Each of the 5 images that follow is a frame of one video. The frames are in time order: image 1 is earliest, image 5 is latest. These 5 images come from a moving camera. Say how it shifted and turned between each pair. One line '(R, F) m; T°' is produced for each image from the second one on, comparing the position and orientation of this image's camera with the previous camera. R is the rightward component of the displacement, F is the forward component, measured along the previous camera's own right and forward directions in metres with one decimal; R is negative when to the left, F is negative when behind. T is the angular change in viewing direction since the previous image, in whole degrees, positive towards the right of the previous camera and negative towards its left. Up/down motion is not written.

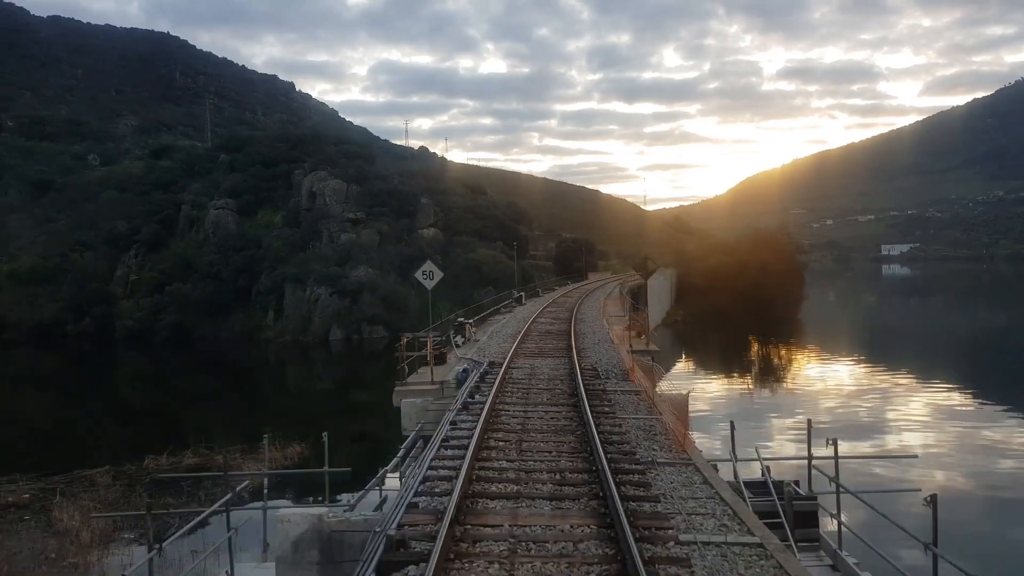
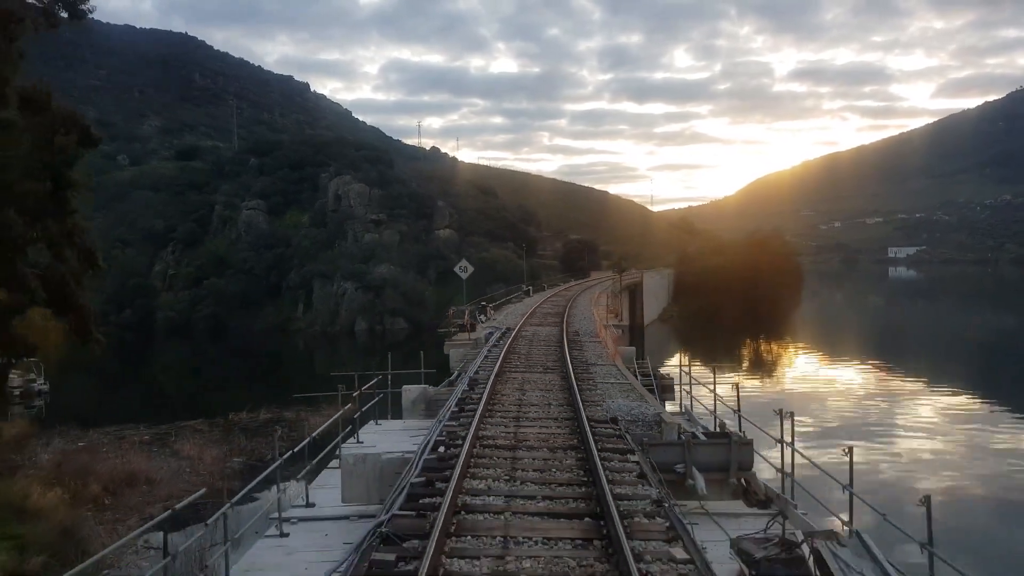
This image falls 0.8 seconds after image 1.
(0.0, -1.6) m; -1°
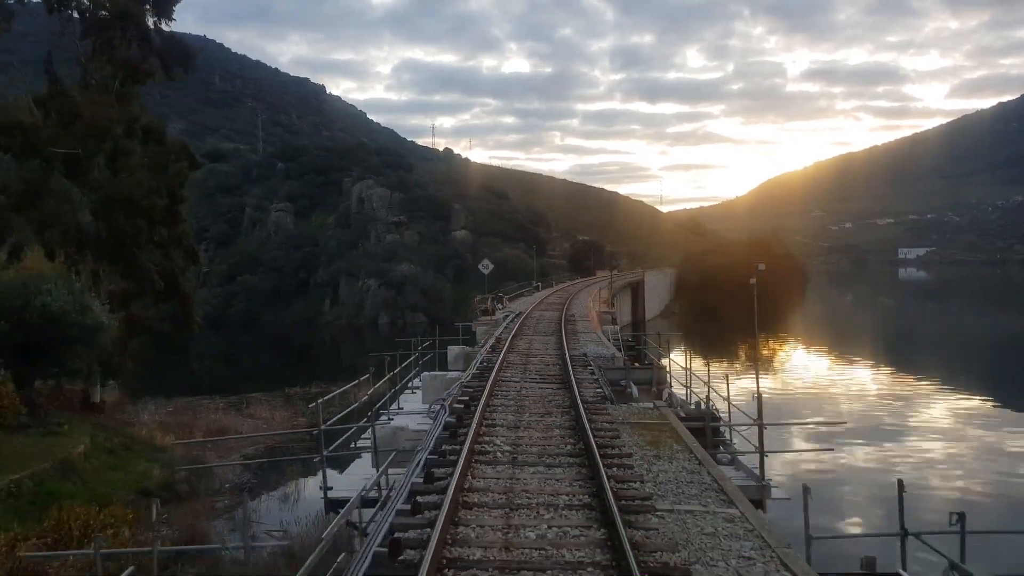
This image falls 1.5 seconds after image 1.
(0.0, -1.5) m; -1°
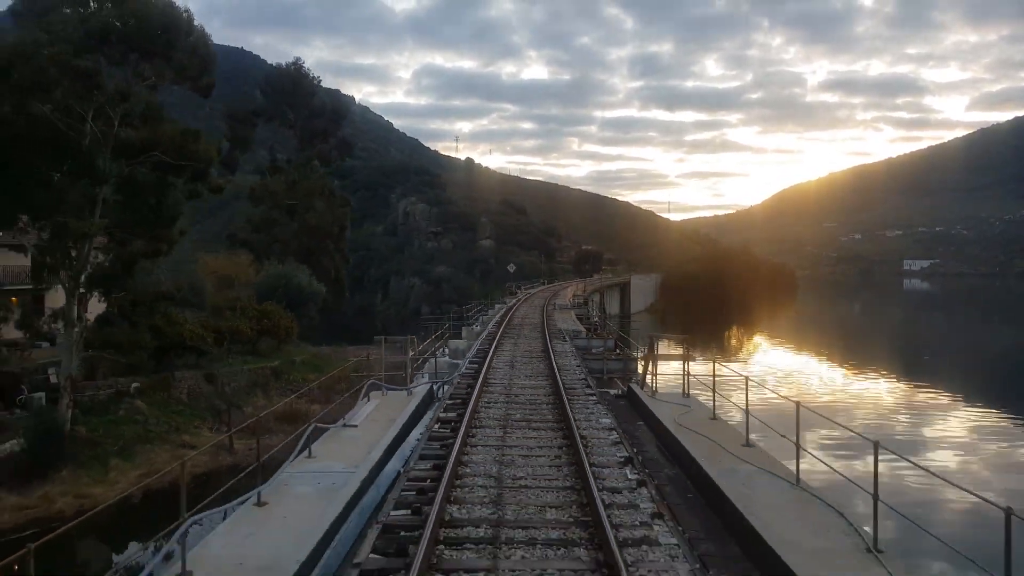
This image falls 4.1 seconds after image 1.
(0.0, -5.3) m; -1°
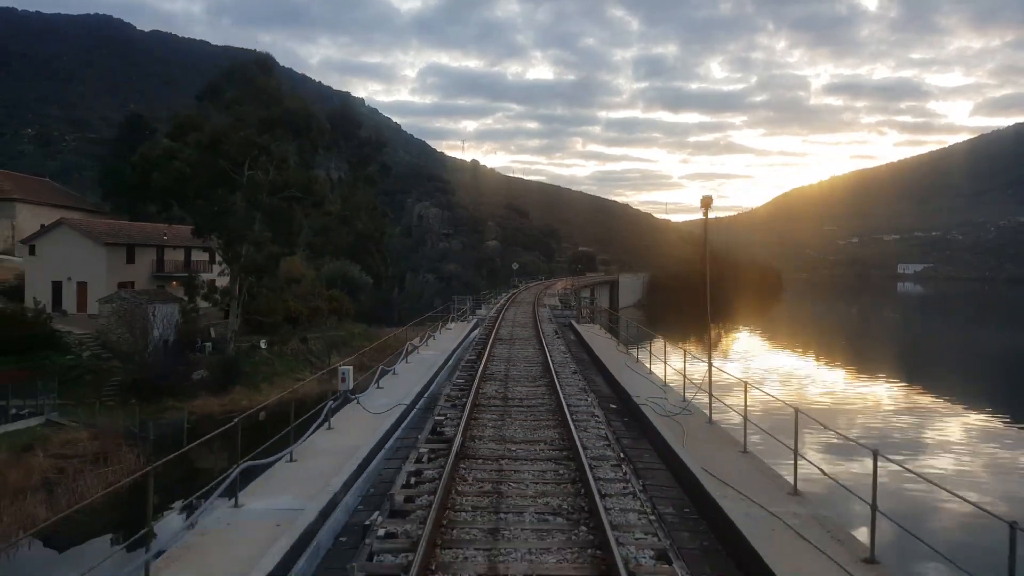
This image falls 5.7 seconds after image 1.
(0.0, -3.3) m; 0°
